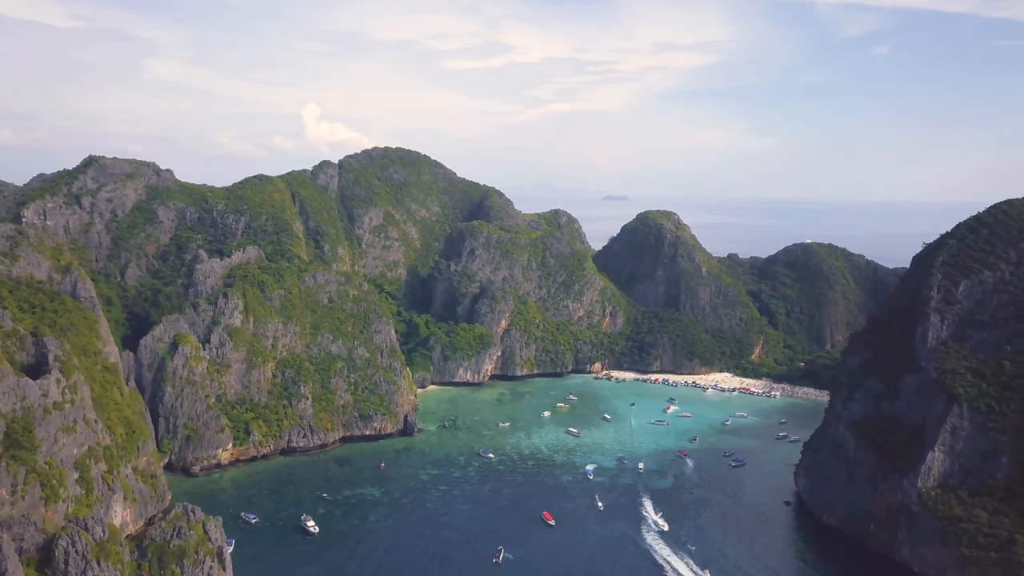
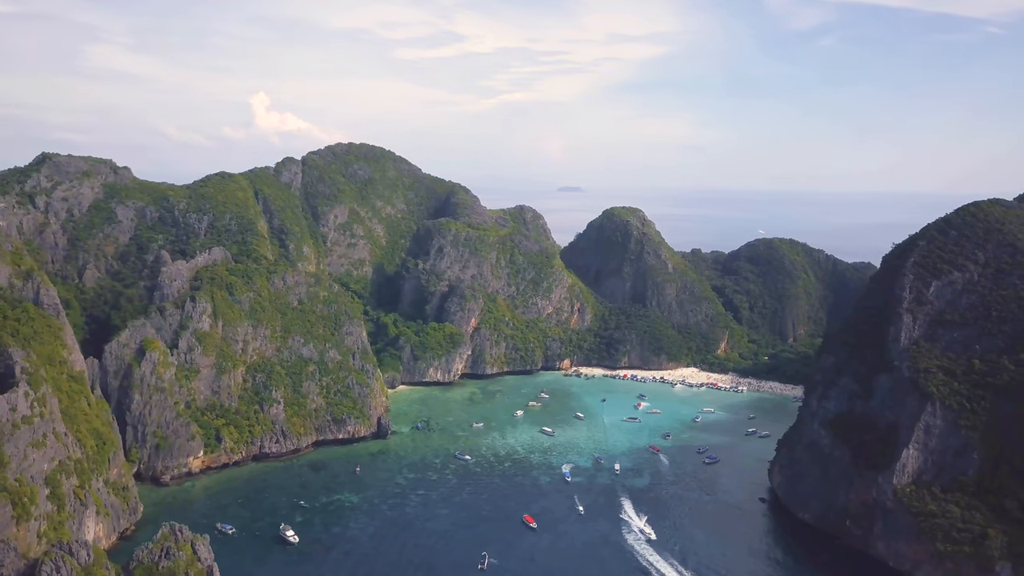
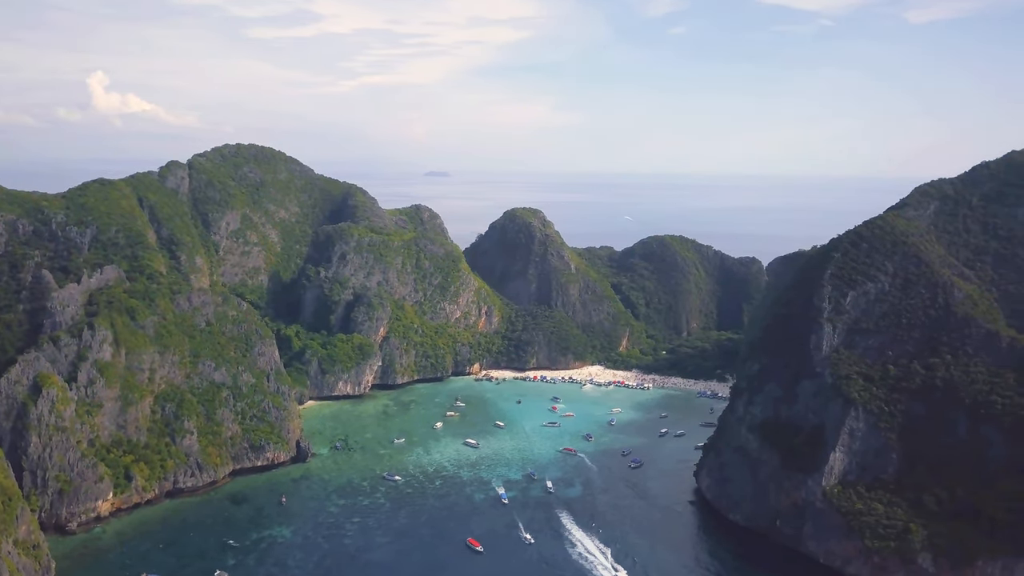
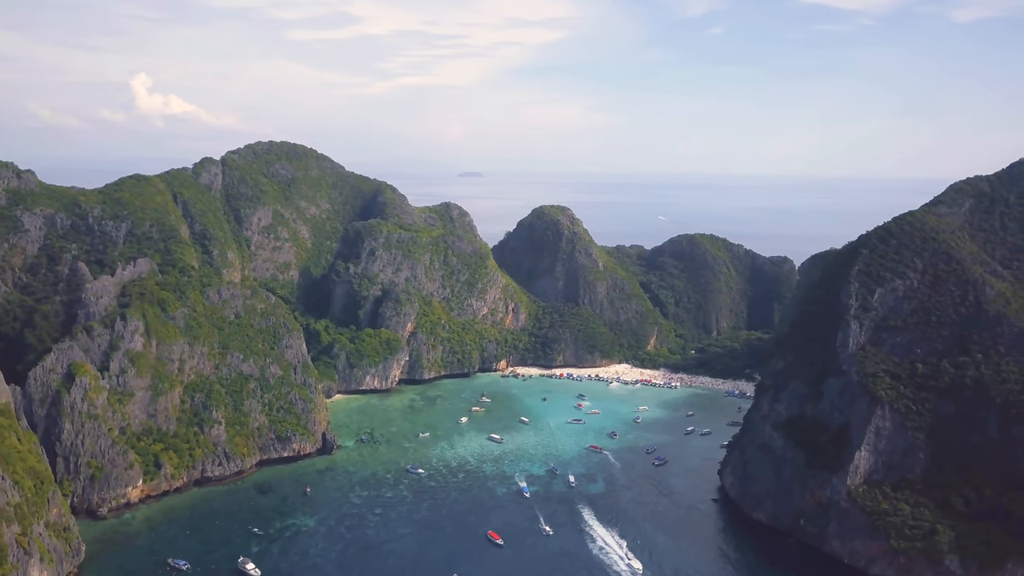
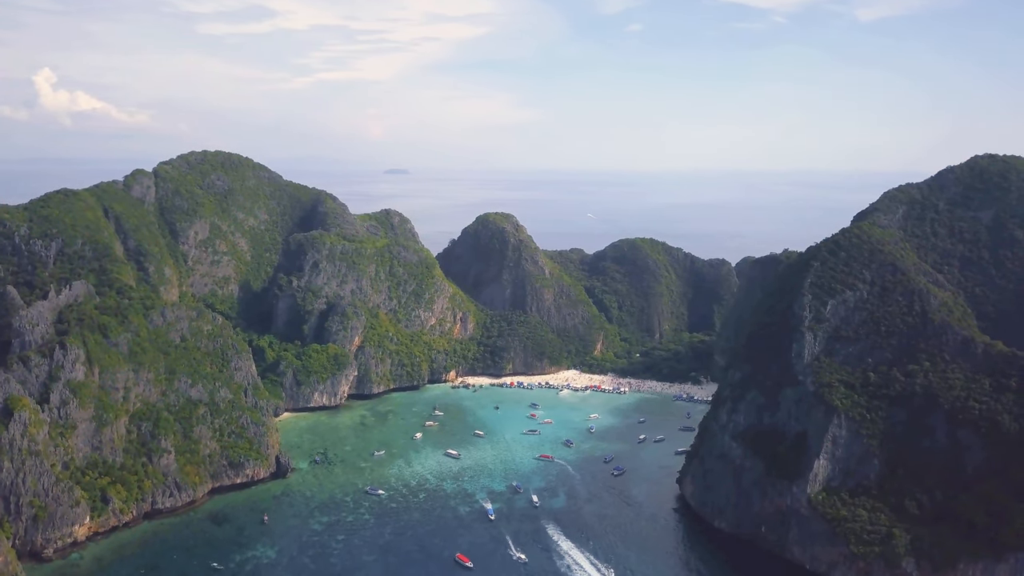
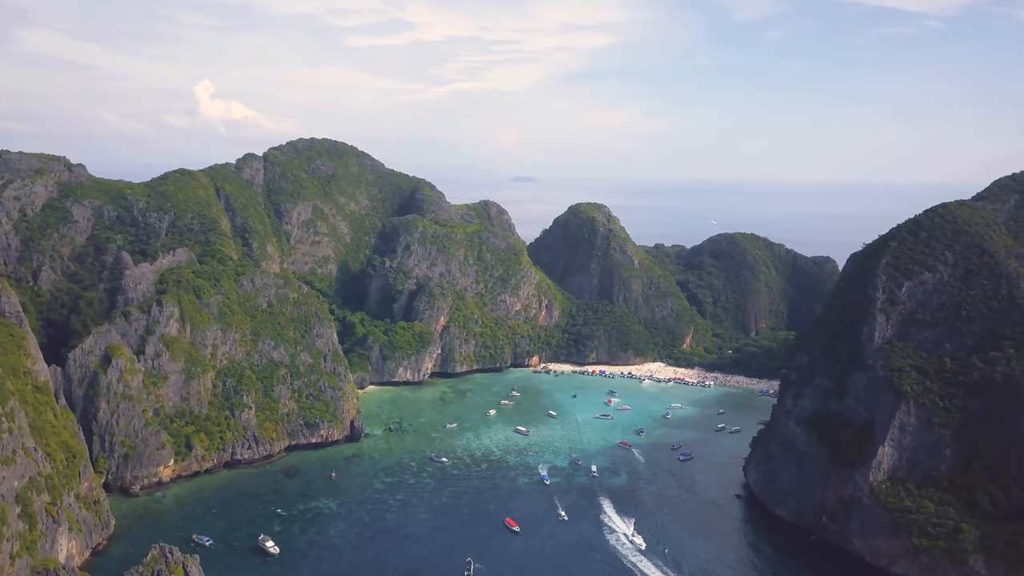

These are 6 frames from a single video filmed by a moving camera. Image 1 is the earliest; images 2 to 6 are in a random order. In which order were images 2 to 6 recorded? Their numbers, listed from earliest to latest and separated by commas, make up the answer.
2, 6, 4, 3, 5
